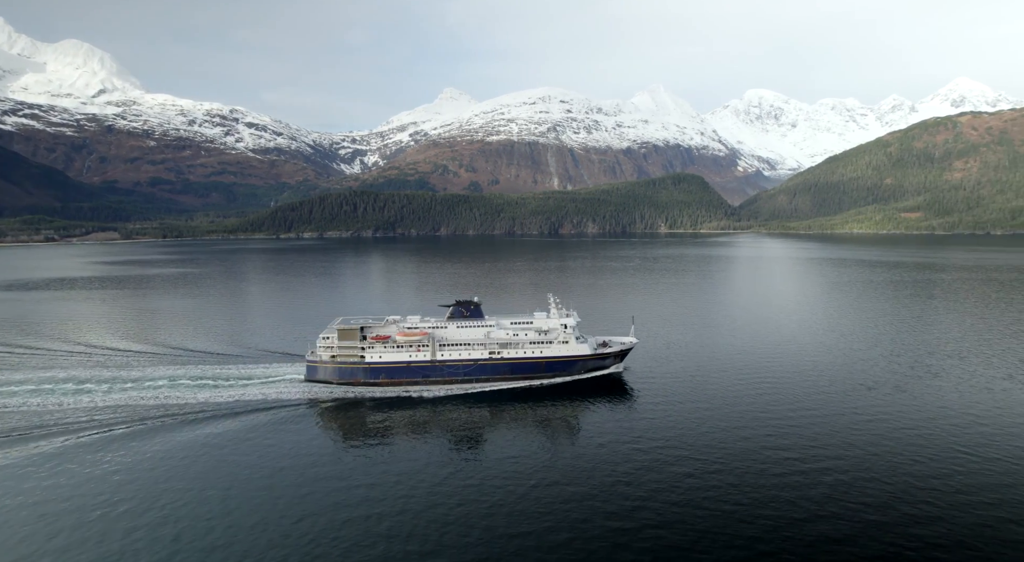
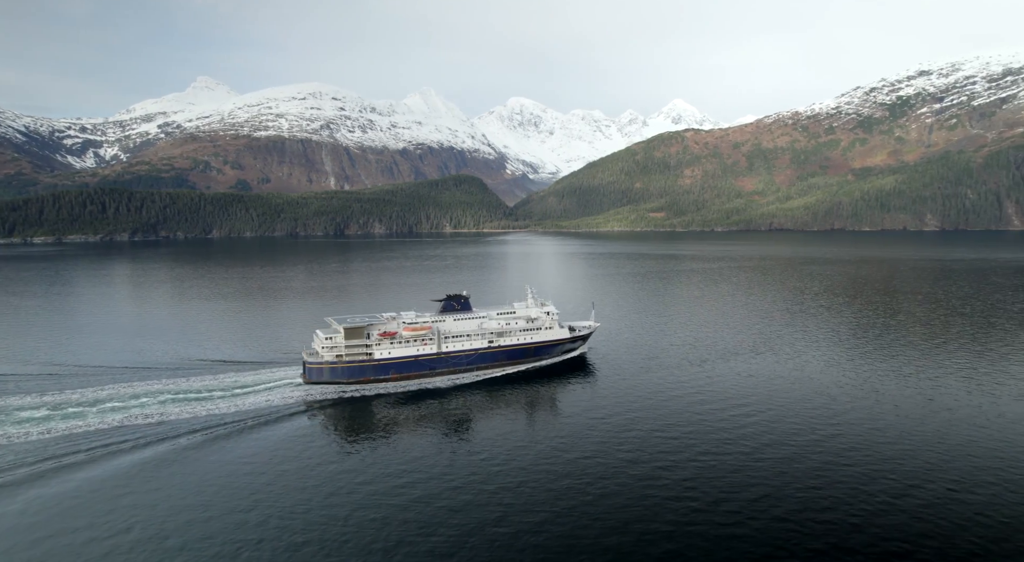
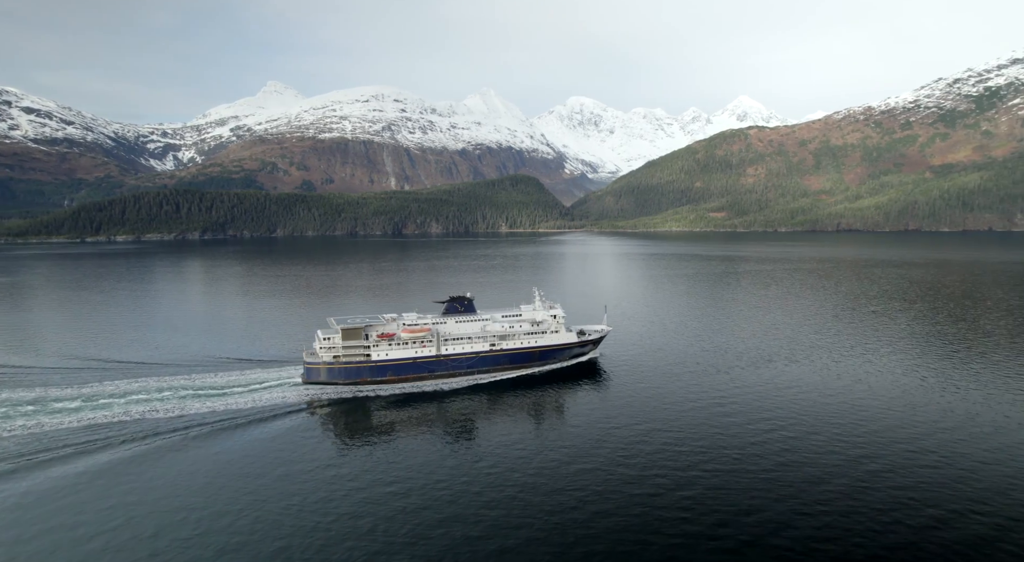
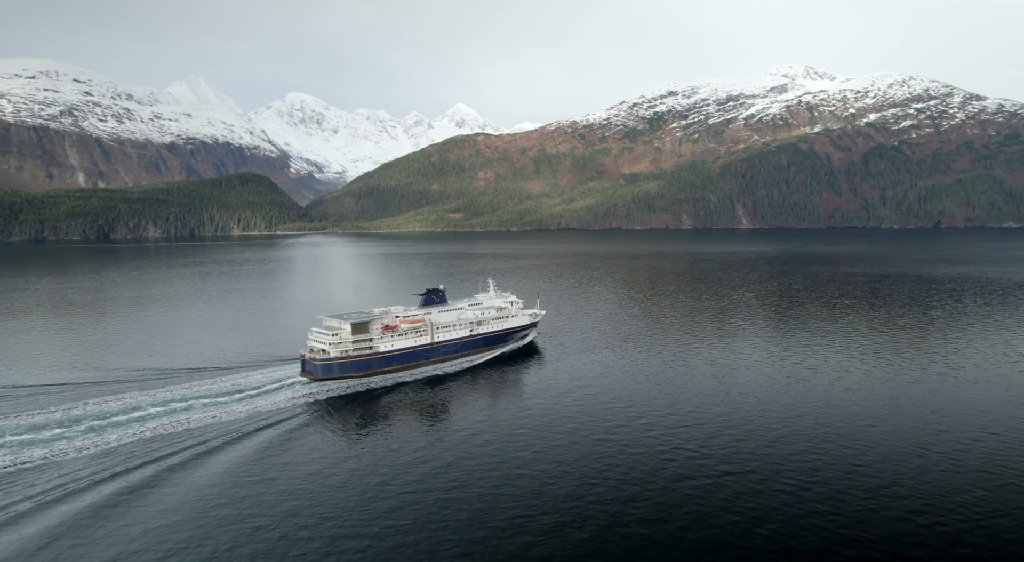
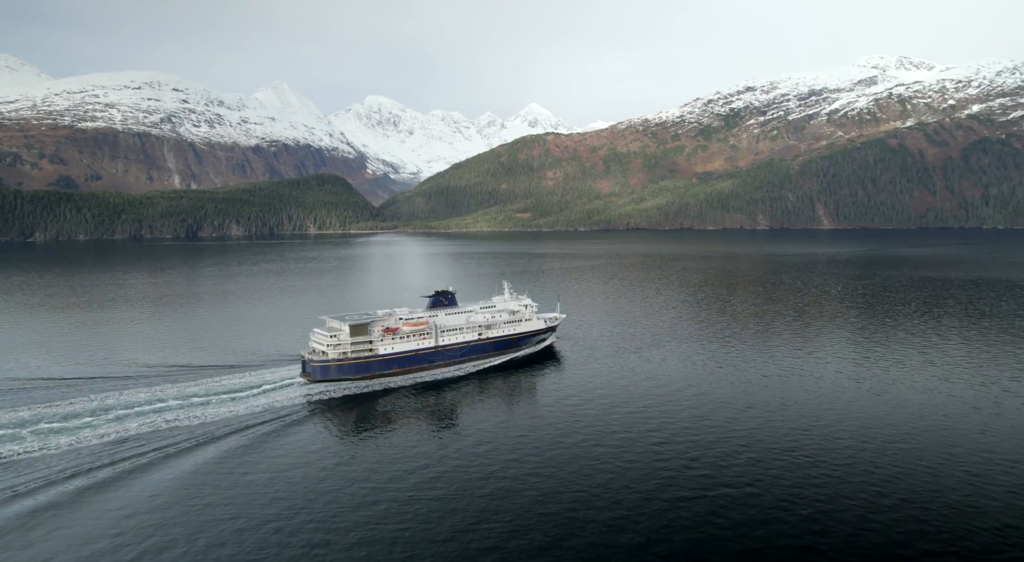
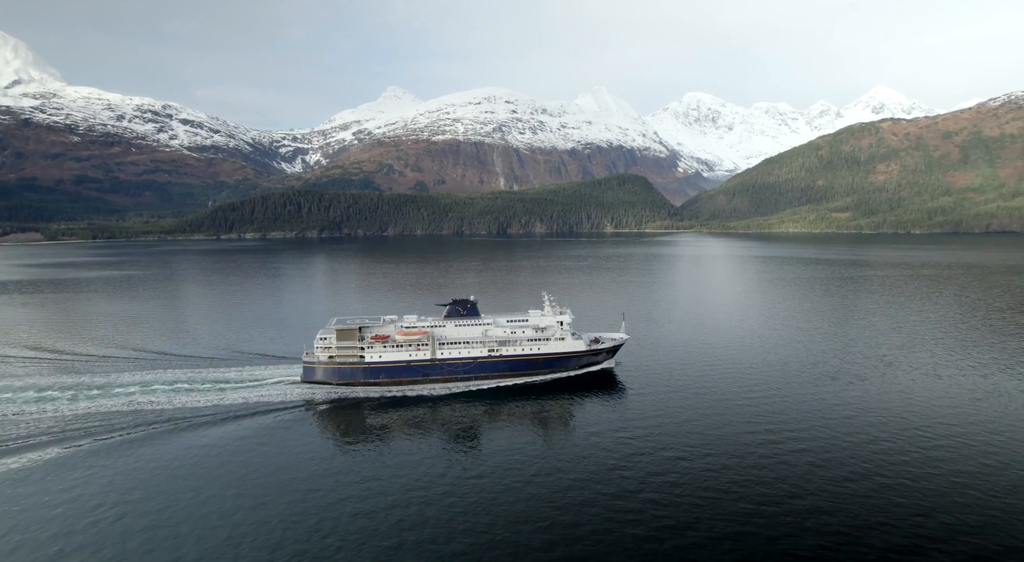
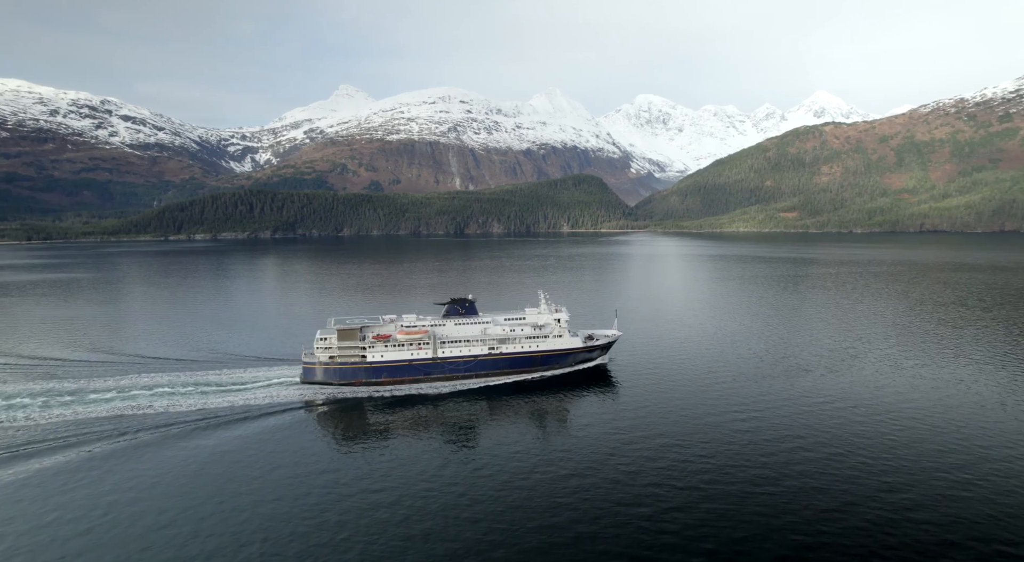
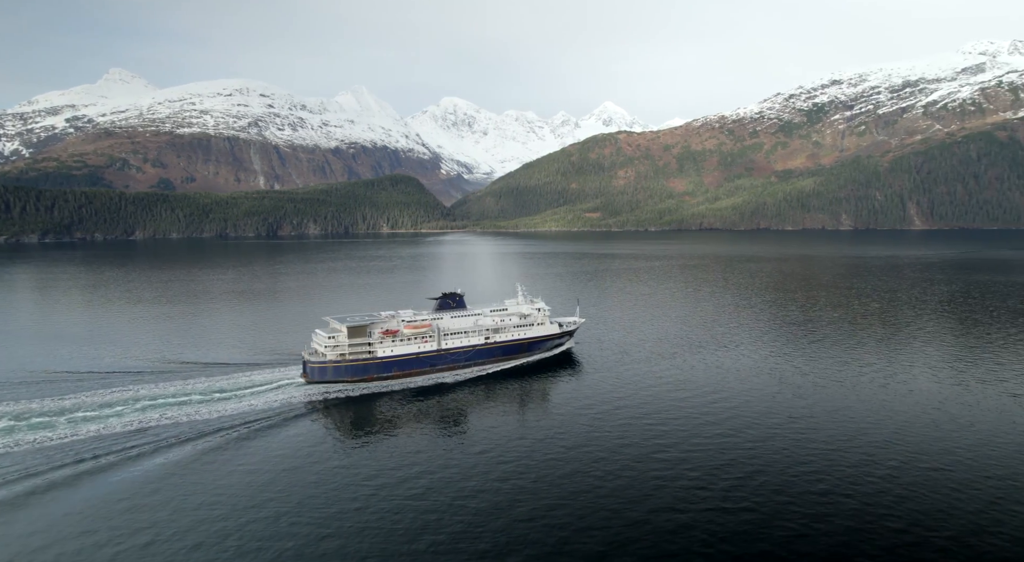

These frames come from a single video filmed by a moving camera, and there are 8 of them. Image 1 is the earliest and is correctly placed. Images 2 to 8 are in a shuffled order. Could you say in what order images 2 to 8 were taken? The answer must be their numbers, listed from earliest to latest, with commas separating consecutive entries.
6, 7, 3, 2, 8, 5, 4
